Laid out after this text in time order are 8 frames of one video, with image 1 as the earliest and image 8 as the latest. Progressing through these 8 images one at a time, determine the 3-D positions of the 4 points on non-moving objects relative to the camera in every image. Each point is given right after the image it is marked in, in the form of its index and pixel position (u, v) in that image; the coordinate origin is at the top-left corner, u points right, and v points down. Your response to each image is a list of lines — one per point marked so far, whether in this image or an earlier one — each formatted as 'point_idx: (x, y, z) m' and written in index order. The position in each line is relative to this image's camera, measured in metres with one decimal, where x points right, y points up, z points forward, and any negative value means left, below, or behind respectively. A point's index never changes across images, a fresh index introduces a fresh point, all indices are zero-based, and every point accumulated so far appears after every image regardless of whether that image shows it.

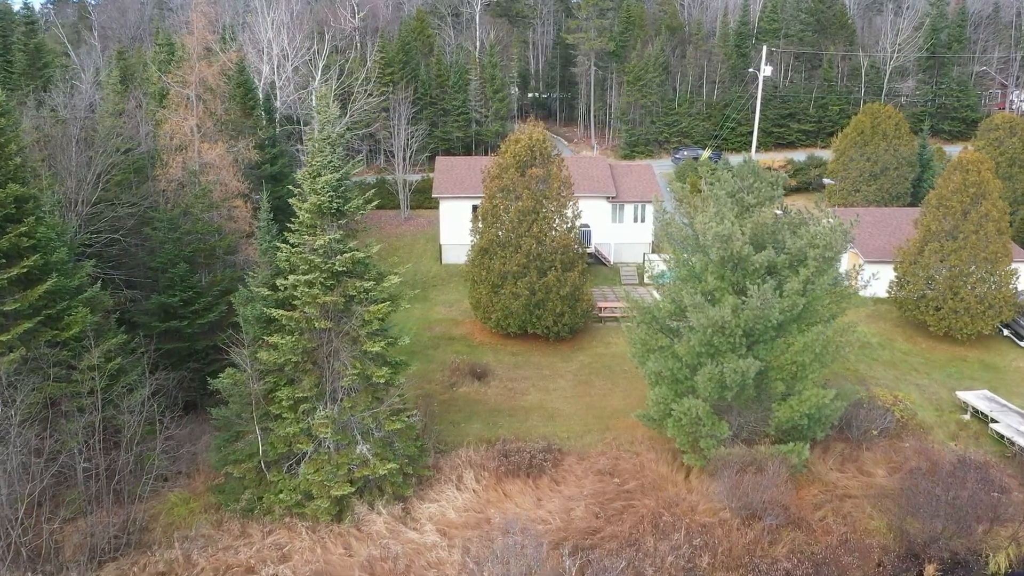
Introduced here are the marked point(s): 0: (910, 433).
0: (+8.4, -3.1, +17.2) m
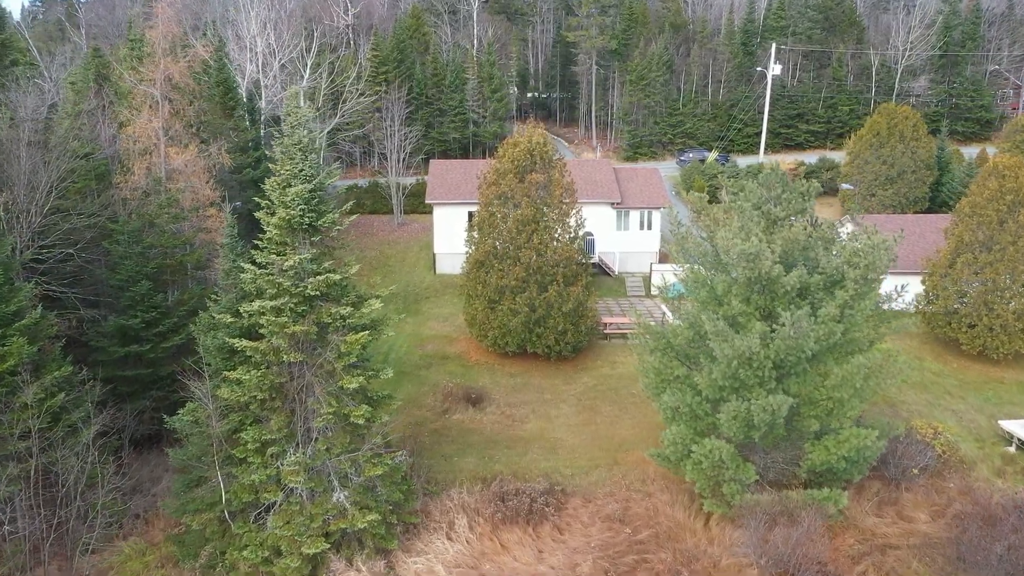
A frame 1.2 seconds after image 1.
0: (+8.4, -3.5, +15.4) m
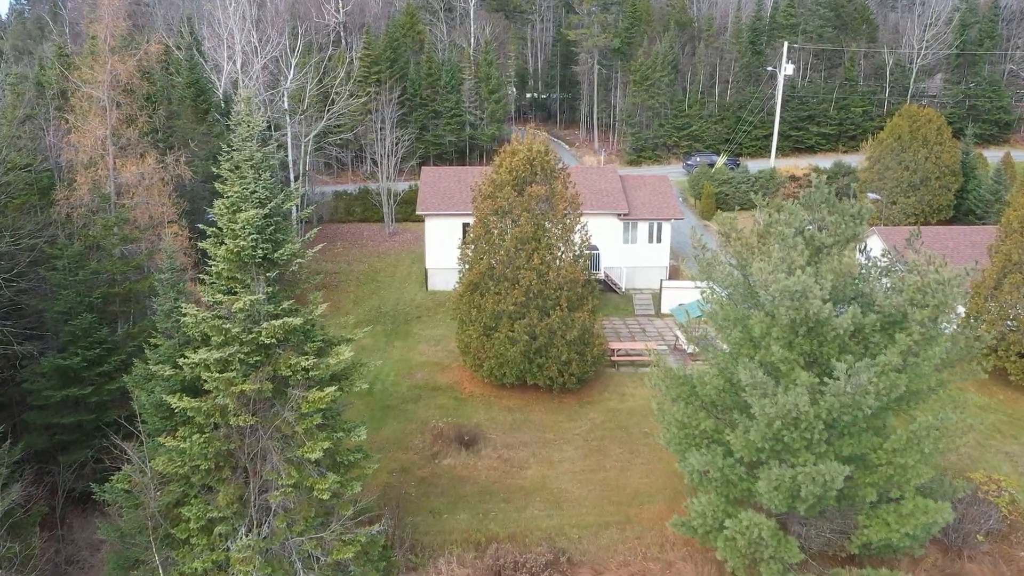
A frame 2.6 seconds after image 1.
0: (+8.4, -4.0, +13.3) m
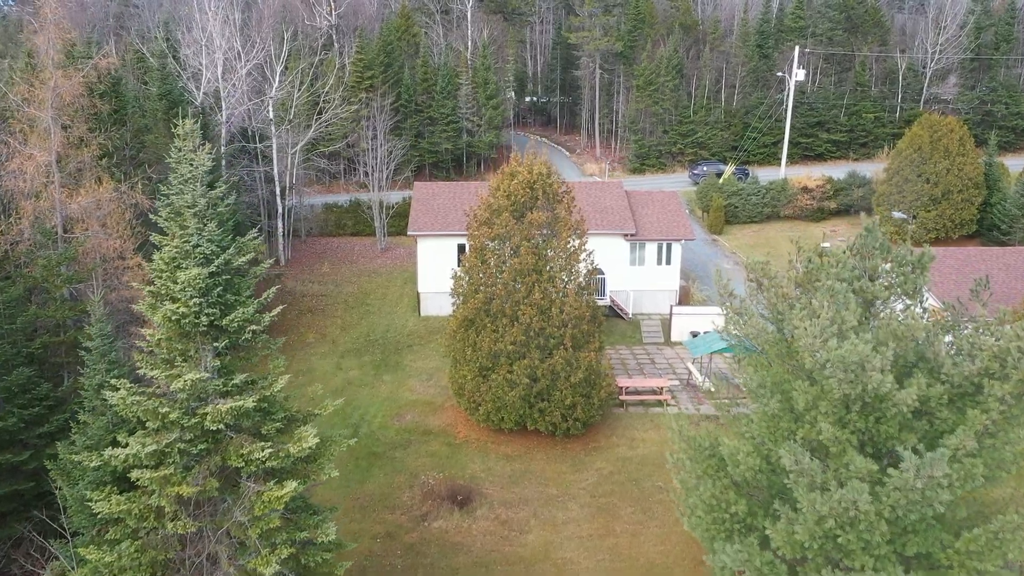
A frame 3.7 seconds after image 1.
0: (+8.4, -4.8, +11.6) m
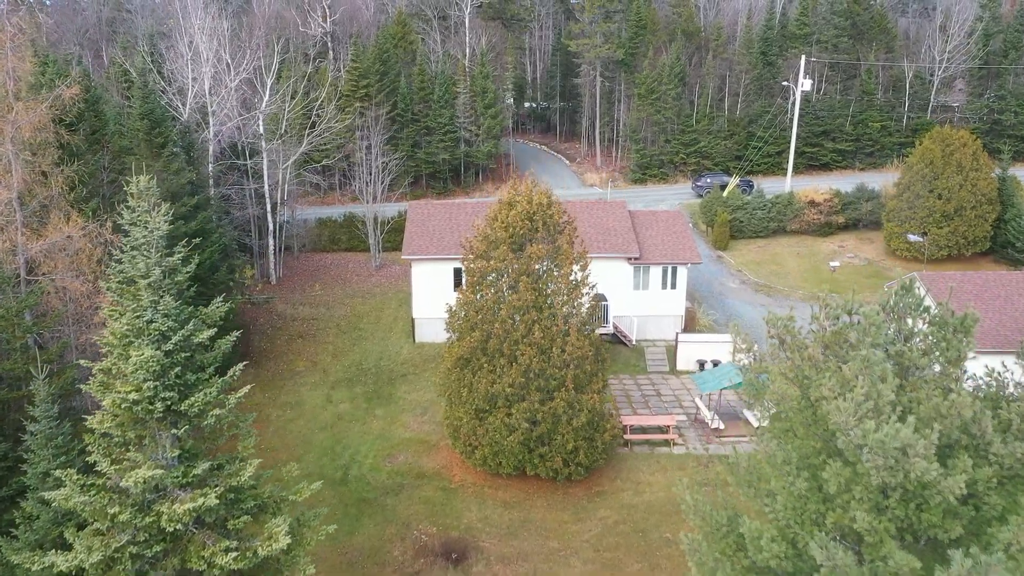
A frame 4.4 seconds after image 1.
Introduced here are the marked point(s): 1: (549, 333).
0: (+8.3, -5.5, +10.6) m
1: (+0.7, -0.9, +15.4) m
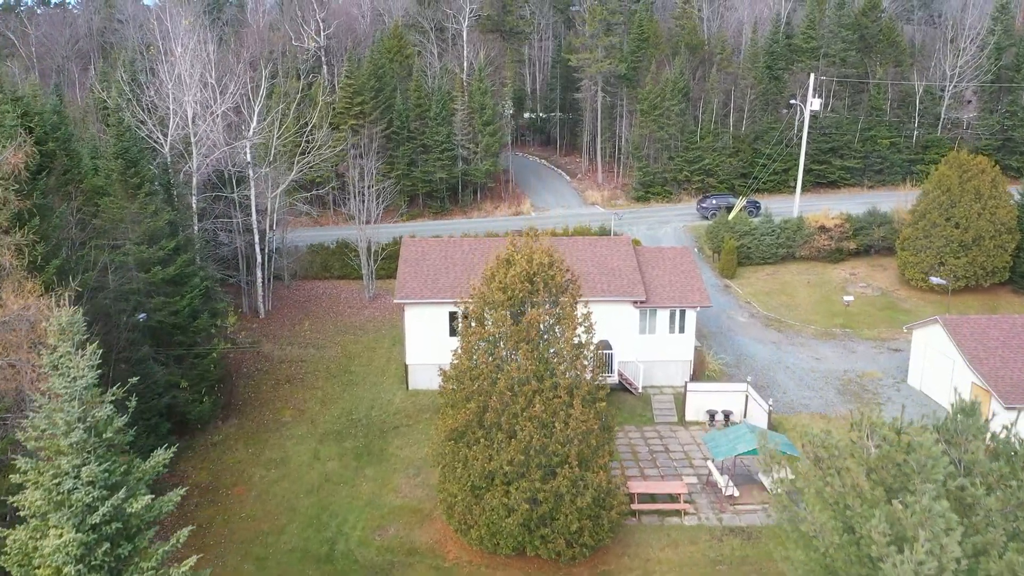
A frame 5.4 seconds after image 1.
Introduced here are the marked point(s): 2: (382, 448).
0: (+8.3, -6.7, +9.3) m
1: (+0.7, -2.1, +14.1) m
2: (-3.2, -3.9, +19.8) m
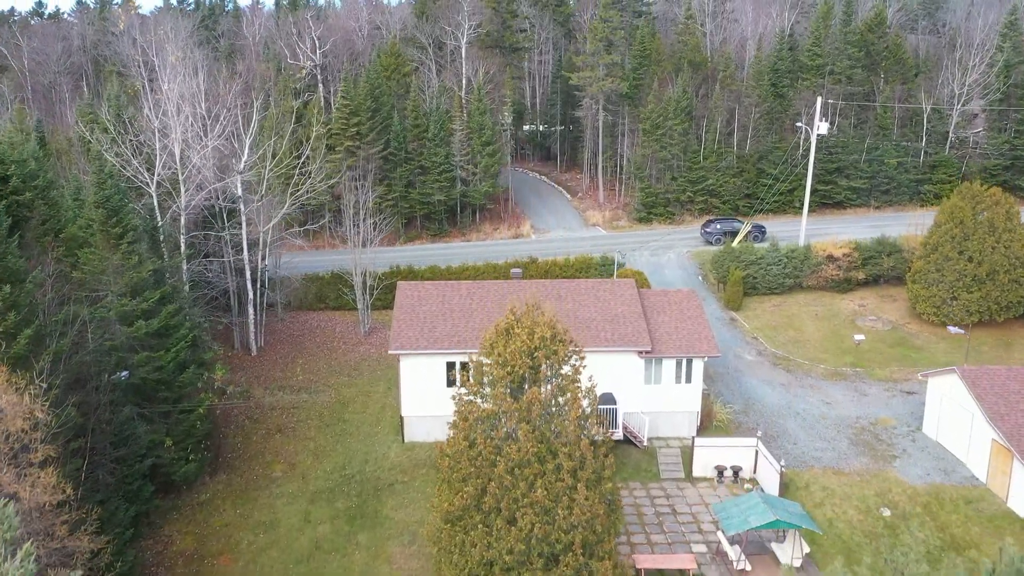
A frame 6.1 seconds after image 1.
0: (+8.3, -8.0, +8.5) m
1: (+0.7, -3.3, +13.3) m
2: (-3.2, -5.2, +18.9) m
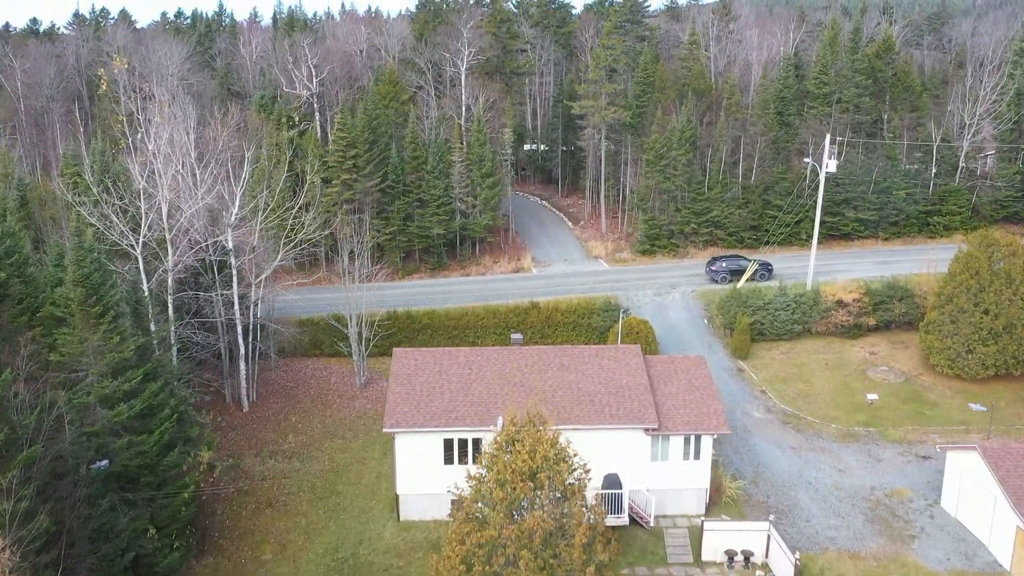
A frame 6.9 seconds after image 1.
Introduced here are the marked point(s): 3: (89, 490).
0: (+8.3, -9.8, +7.6) m
1: (+0.7, -5.1, +12.4) m
2: (-3.2, -7.0, +18.0) m
3: (-8.5, -4.1, +16.1) m
